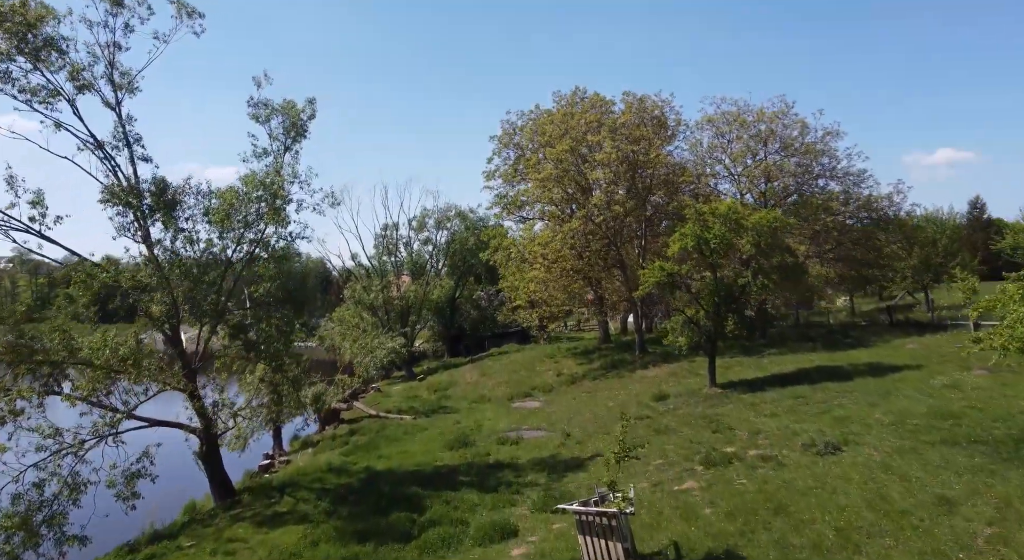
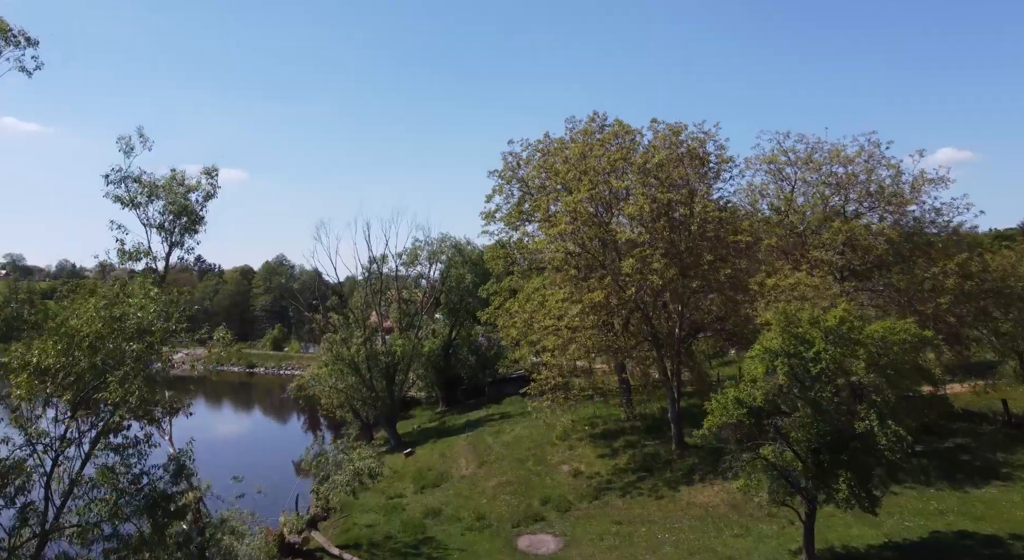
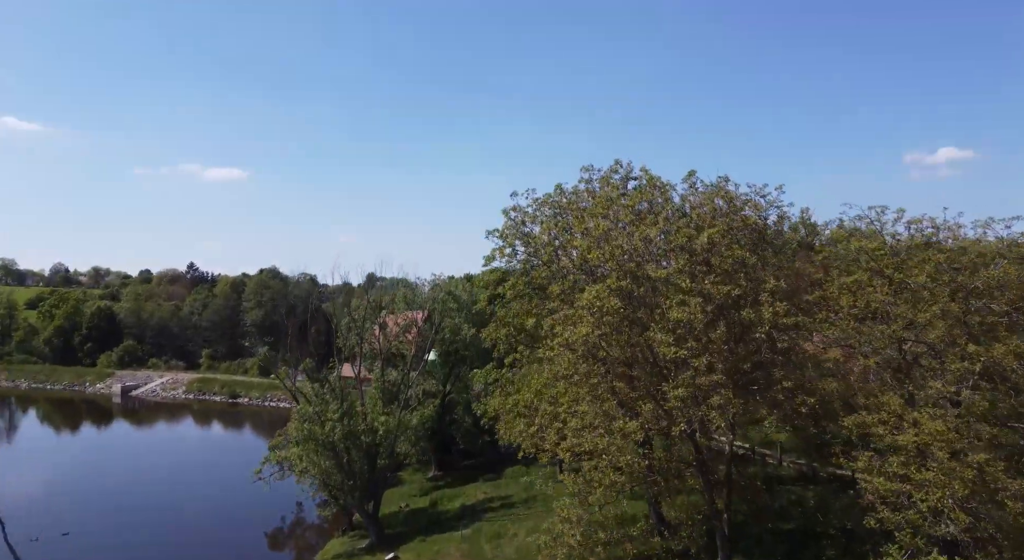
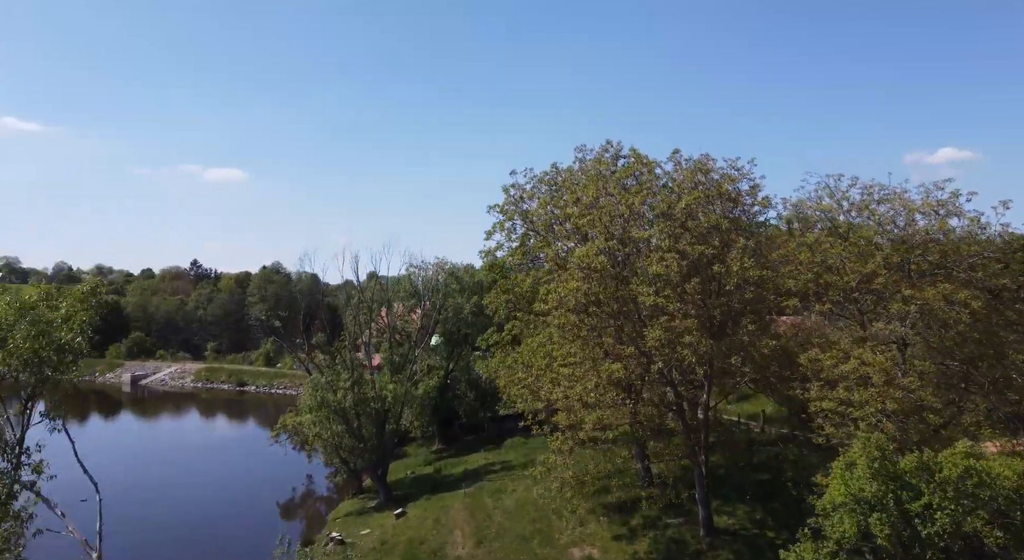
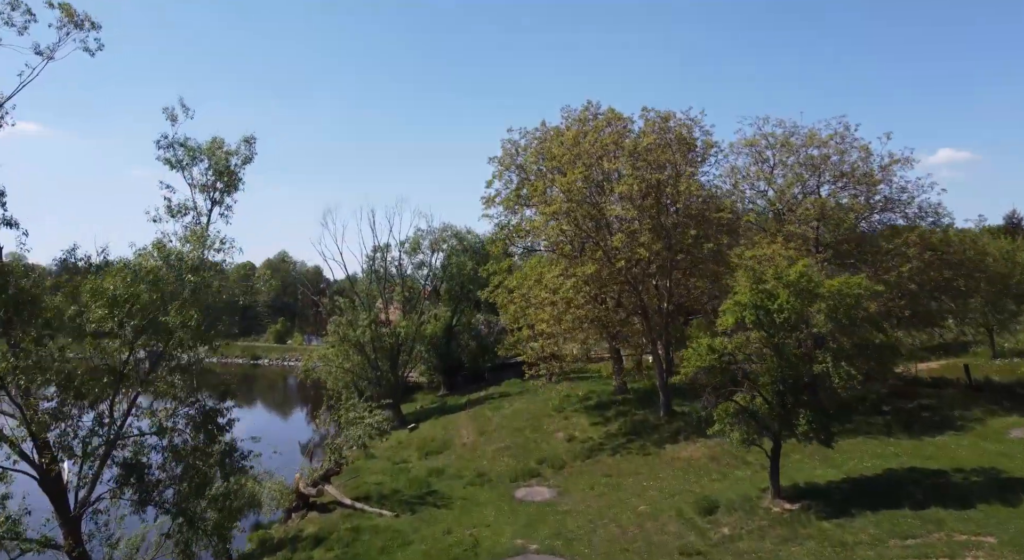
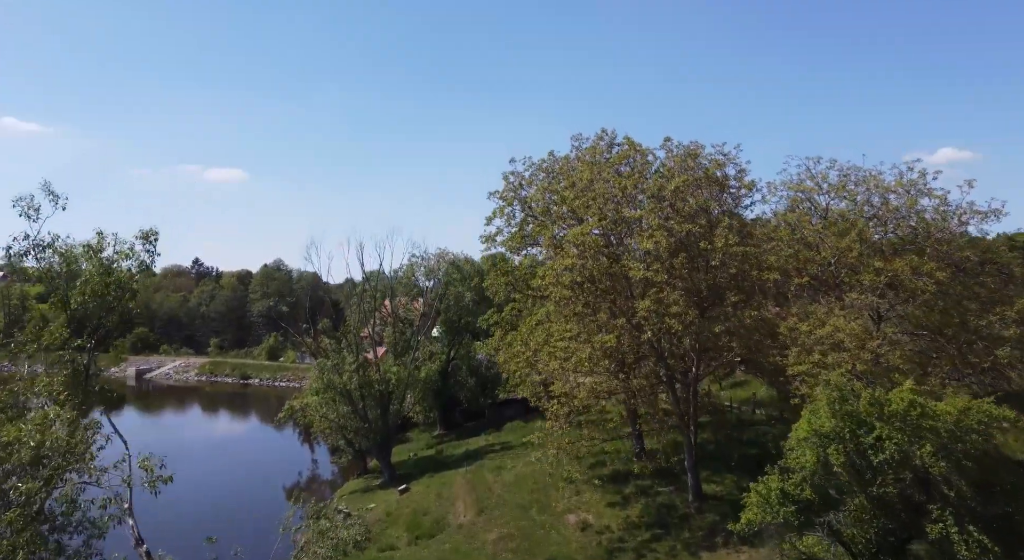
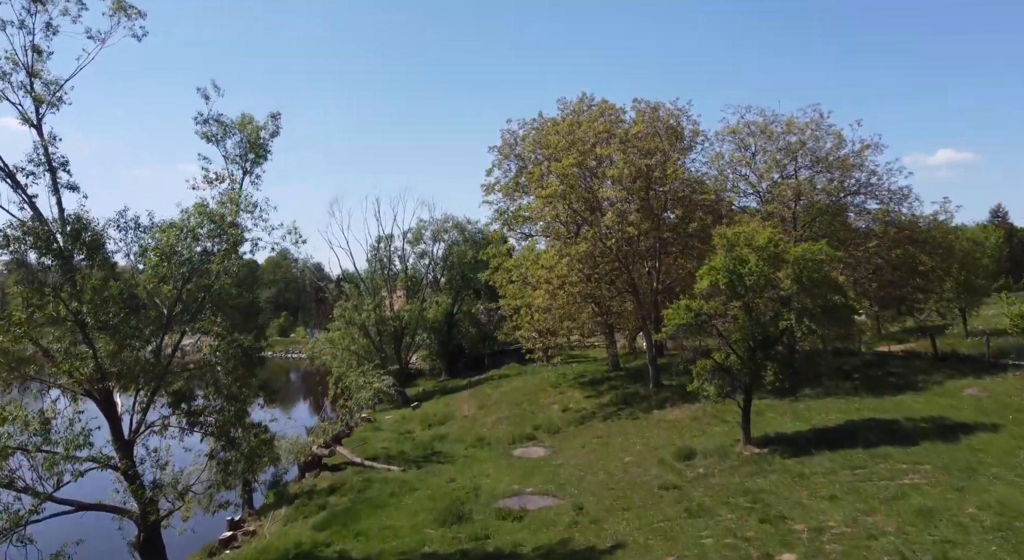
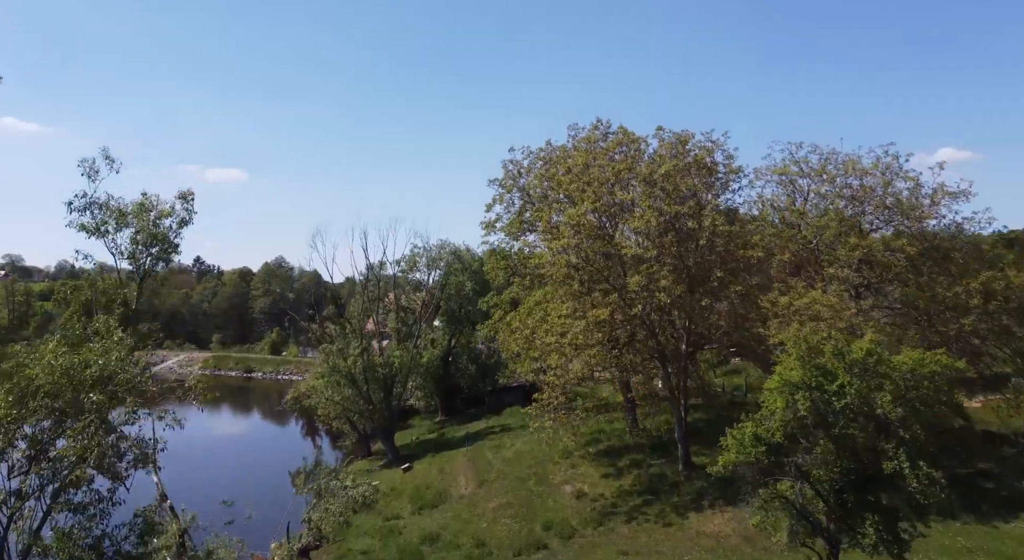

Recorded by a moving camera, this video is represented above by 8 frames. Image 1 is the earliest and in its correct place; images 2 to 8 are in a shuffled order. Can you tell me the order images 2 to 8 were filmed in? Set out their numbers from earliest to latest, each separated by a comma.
7, 5, 2, 8, 6, 4, 3
